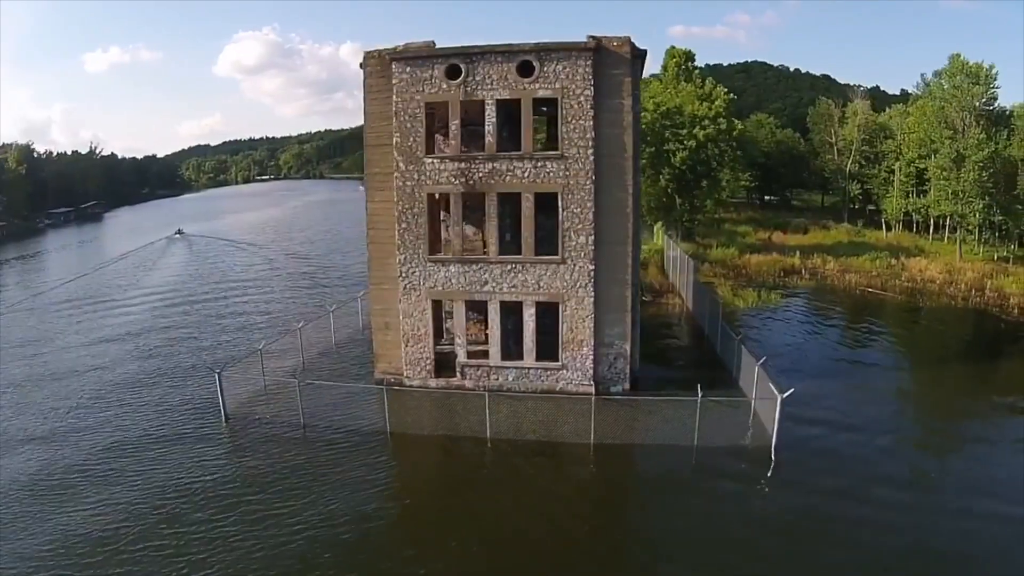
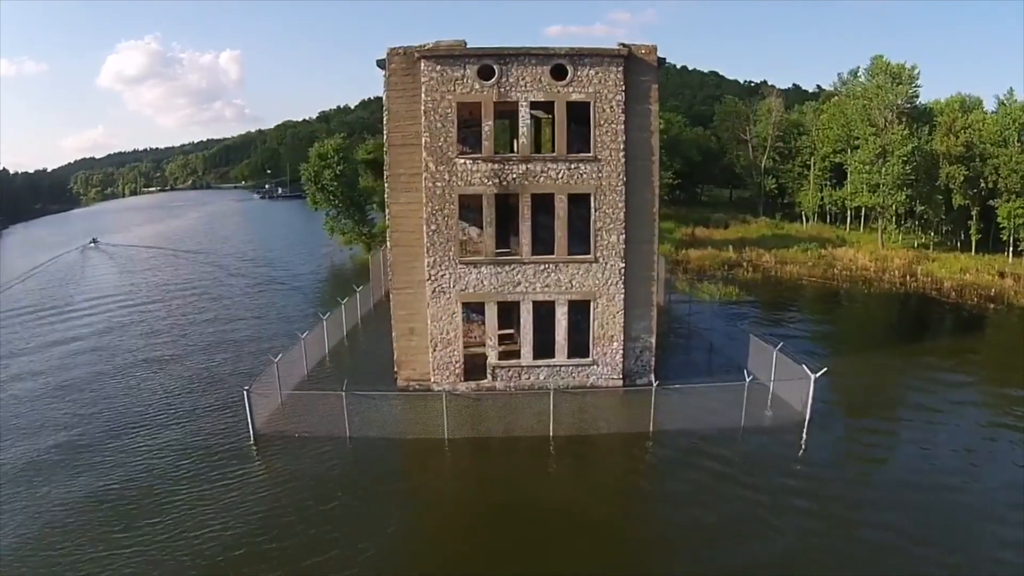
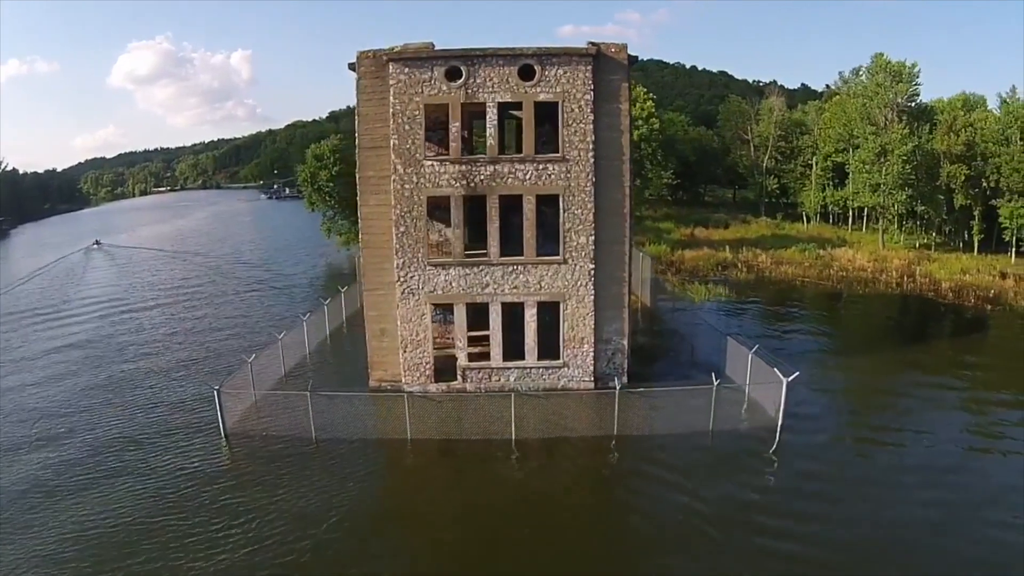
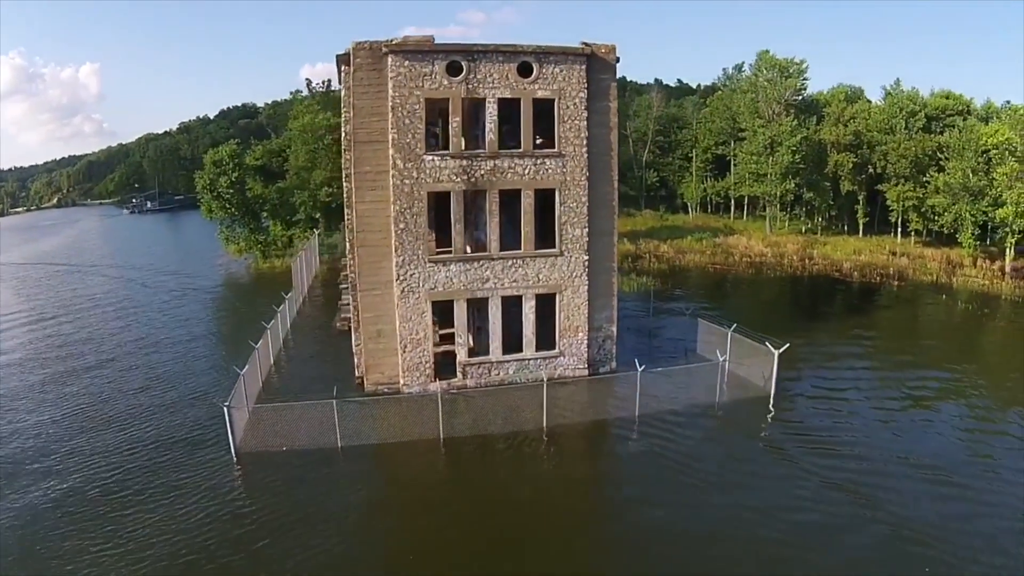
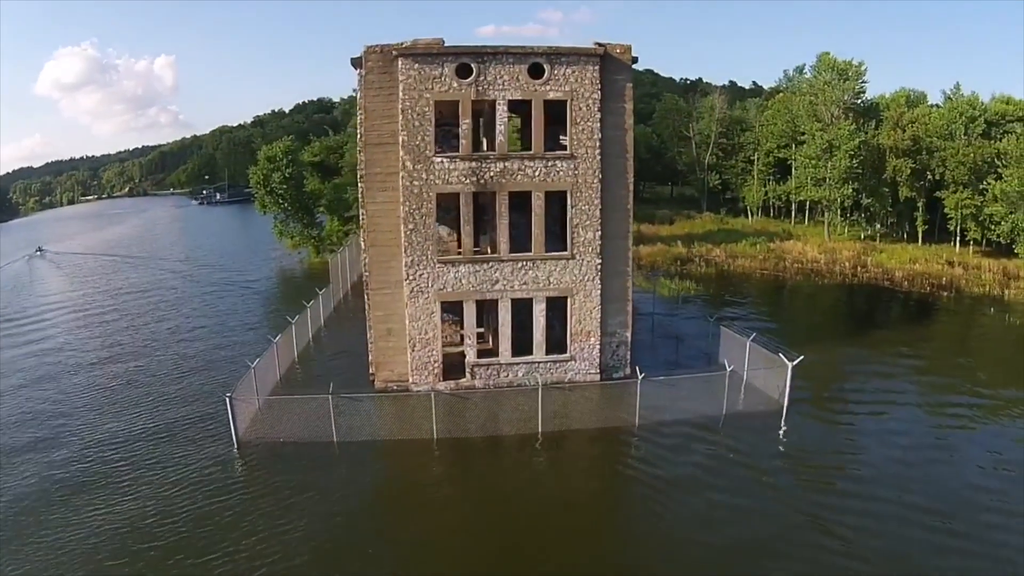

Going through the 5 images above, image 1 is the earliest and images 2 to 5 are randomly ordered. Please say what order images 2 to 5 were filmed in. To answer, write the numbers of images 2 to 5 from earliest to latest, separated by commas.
3, 2, 5, 4
